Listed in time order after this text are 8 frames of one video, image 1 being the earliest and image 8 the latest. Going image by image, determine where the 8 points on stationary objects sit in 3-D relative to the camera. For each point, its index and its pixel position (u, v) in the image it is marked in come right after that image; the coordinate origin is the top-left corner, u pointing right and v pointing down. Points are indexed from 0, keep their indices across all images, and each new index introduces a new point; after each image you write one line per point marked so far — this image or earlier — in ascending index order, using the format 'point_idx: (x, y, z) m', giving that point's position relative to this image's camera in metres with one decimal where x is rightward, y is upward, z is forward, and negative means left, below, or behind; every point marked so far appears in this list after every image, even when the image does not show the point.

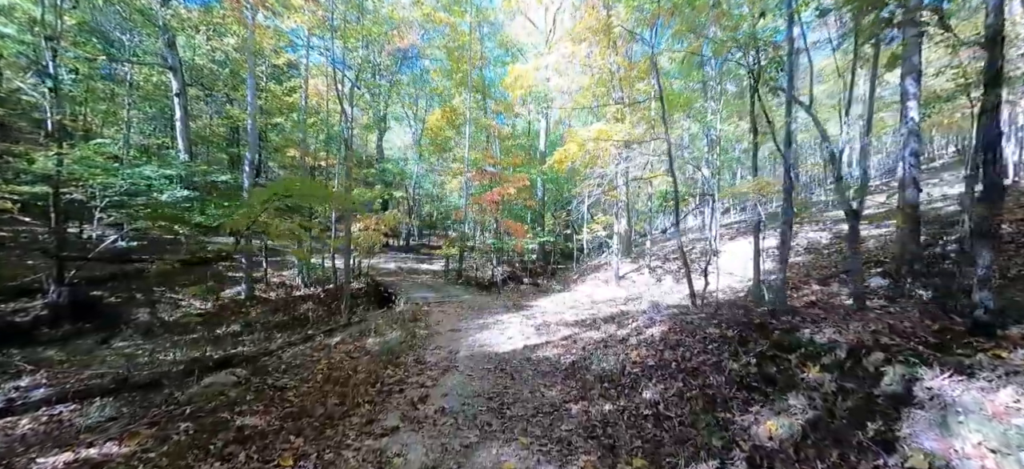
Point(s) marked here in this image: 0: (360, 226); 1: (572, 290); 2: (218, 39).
0: (-5.1, +0.3, +13.3) m
1: (+1.8, -1.6, +11.6) m
2: (-10.7, +7.2, +15.0) m
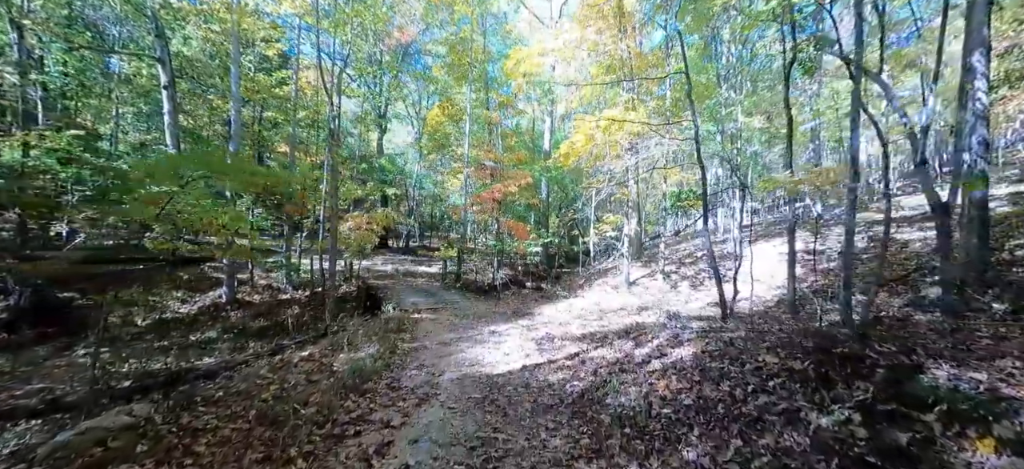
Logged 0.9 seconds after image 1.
0: (-5.1, +0.3, +12.4) m
1: (+1.8, -1.6, +10.7) m
2: (-10.6, +7.2, +14.3) m
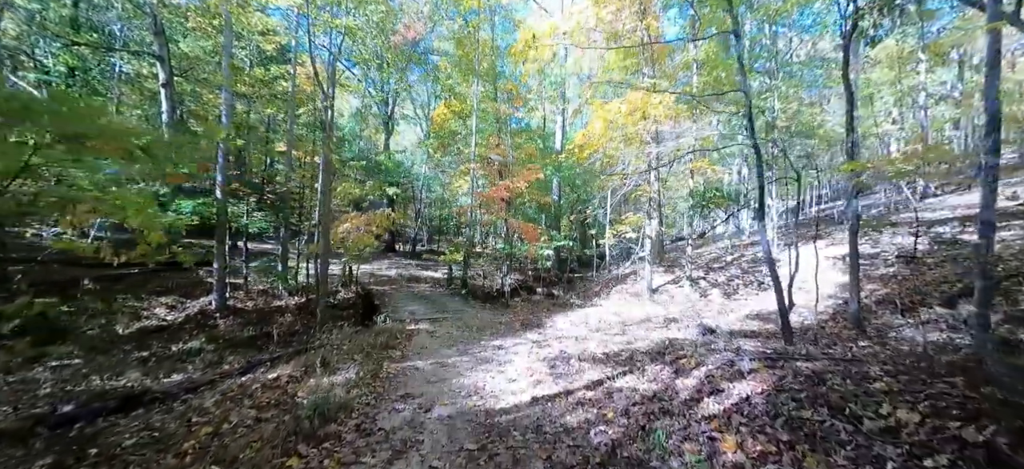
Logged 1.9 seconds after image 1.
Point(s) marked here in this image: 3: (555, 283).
0: (-4.8, +0.2, +11.6) m
1: (+2.0, -1.7, +9.7) m
2: (-10.3, +7.1, +13.7) m
3: (+1.7, -1.9, +16.2) m
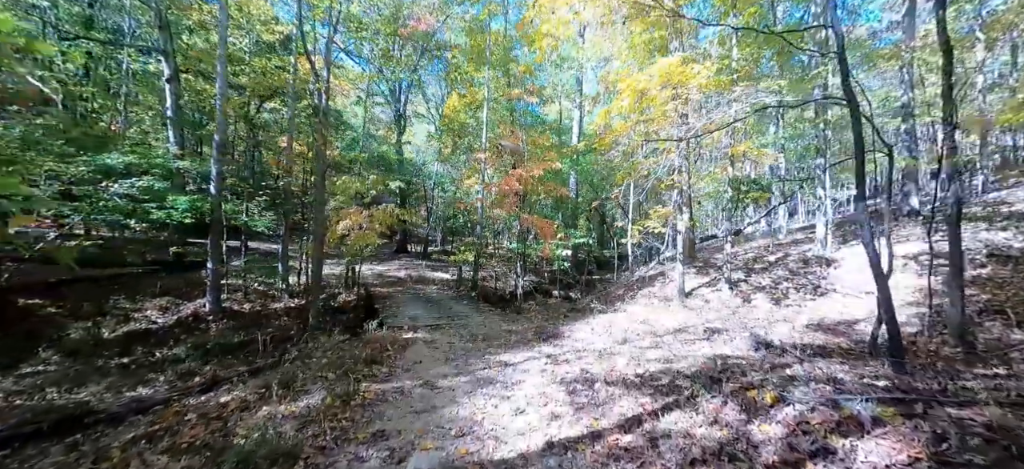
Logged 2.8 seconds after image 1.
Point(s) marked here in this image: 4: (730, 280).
0: (-4.4, +0.3, +10.8) m
1: (+2.3, -1.6, +8.6) m
2: (-9.9, +7.2, +13.1) m
3: (+2.2, -1.8, +15.1) m
4: (+4.2, -0.9, +7.9) m
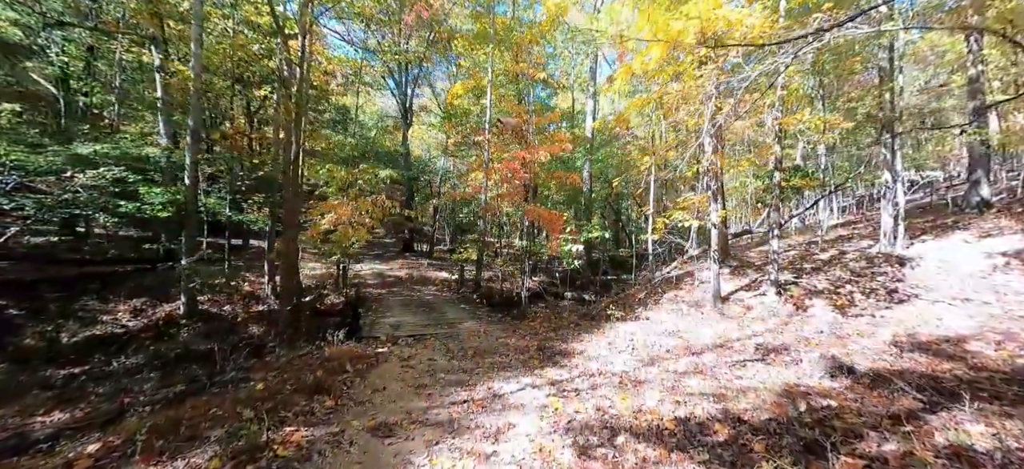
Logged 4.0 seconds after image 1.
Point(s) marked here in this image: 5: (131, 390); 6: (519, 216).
0: (-4.3, +0.4, +9.8) m
1: (+2.3, -1.5, +7.3) m
2: (-9.7, +7.3, +12.2) m
3: (+2.5, -1.7, +13.8) m
4: (+4.2, -0.8, +6.5) m
5: (-5.0, -2.0, +5.5) m
6: (+0.2, +0.6, +13.4) m
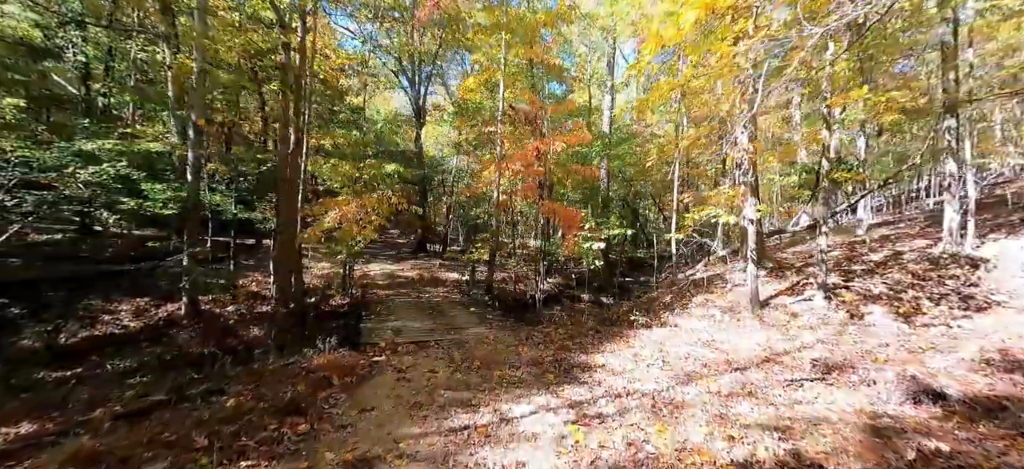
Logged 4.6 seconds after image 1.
0: (-4.0, +0.4, +9.3) m
1: (+2.5, -1.4, +6.6) m
2: (-9.3, +7.3, +12.0) m
3: (+2.9, -1.7, +13.1) m
4: (+4.4, -0.7, +5.8) m
5: (-4.8, -2.0, +5.1) m
6: (+0.6, +0.6, +12.8) m
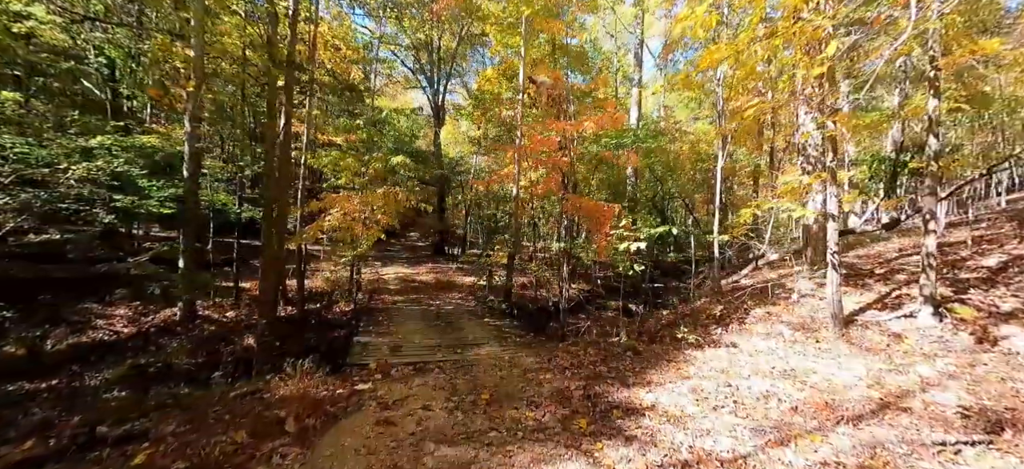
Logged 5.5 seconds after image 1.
0: (-3.6, +0.4, +8.5) m
1: (+2.8, -1.4, +5.5) m
2: (-8.7, +7.3, +11.6) m
3: (+3.5, -1.8, +12.0) m
4: (+4.6, -0.7, +4.6) m
5: (-4.6, -1.9, +4.3) m
6: (+1.2, +0.6, +11.7) m
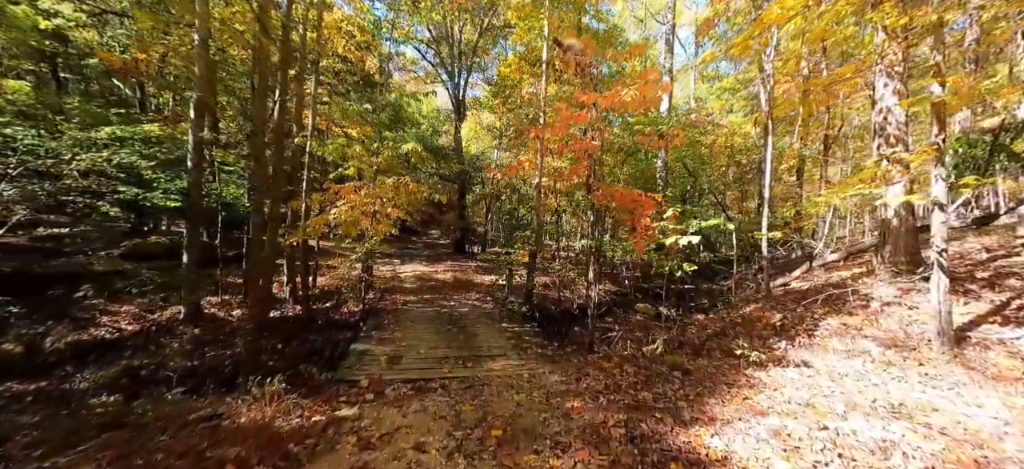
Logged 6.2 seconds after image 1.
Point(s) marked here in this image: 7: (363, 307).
0: (-3.2, +0.5, +8.0) m
1: (+3.0, -1.4, +4.6) m
2: (-8.0, +7.4, +11.2) m
3: (+4.1, -1.7, +11.0) m
4: (+4.8, -0.7, +3.5) m
5: (-4.4, -1.8, +3.8) m
6: (+1.8, +0.7, +10.9) m
7: (-3.1, -1.5, +8.4) m
